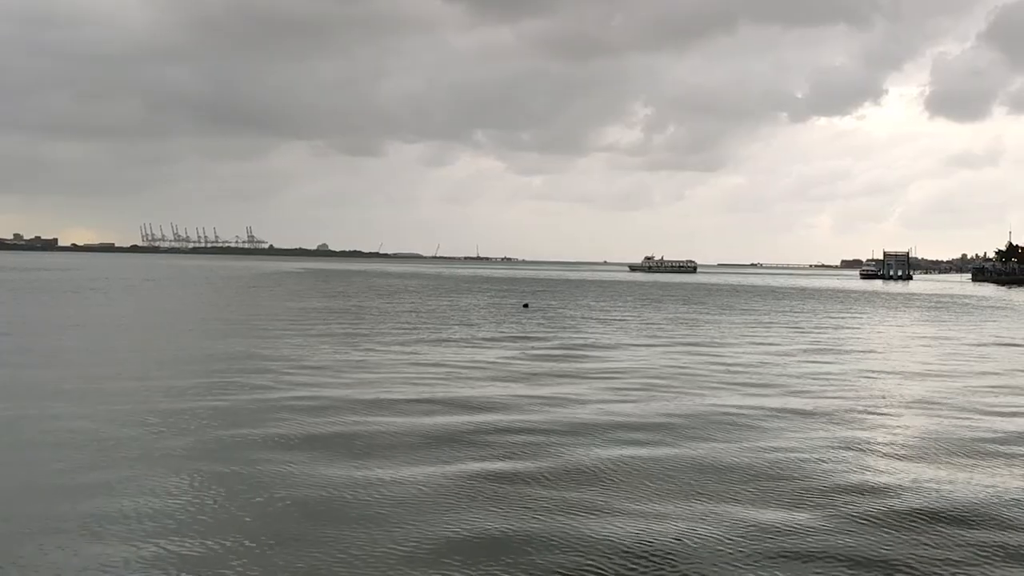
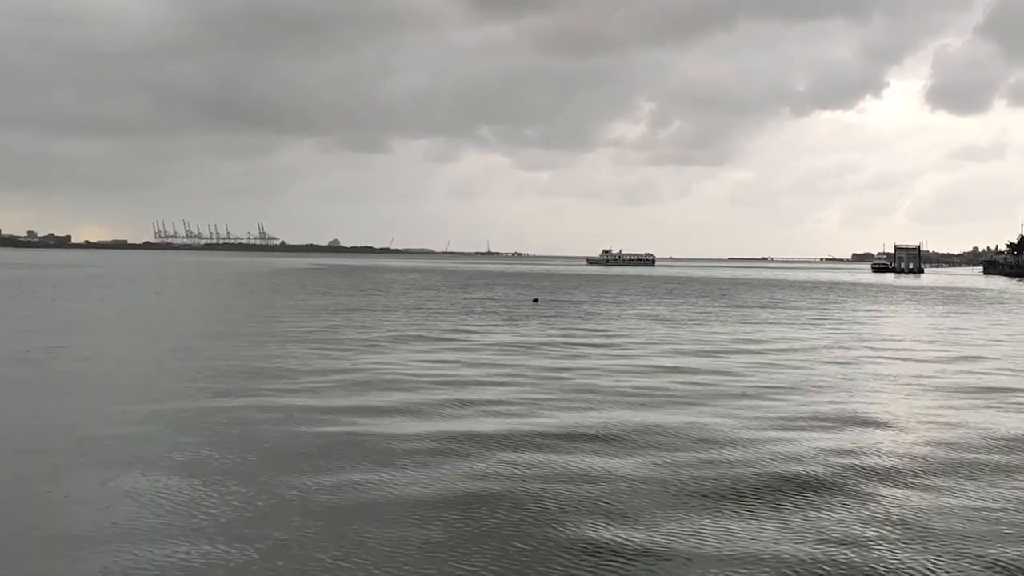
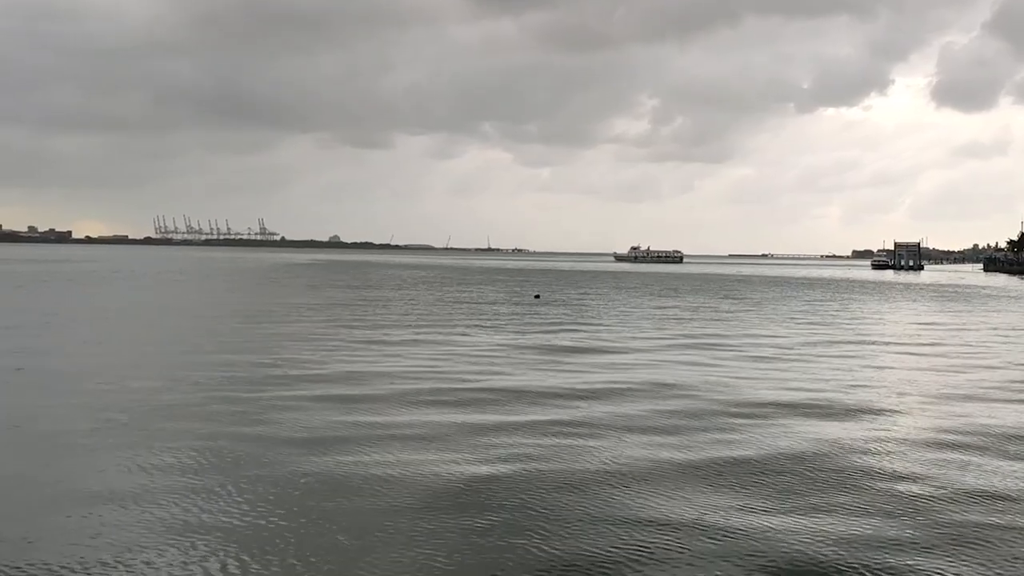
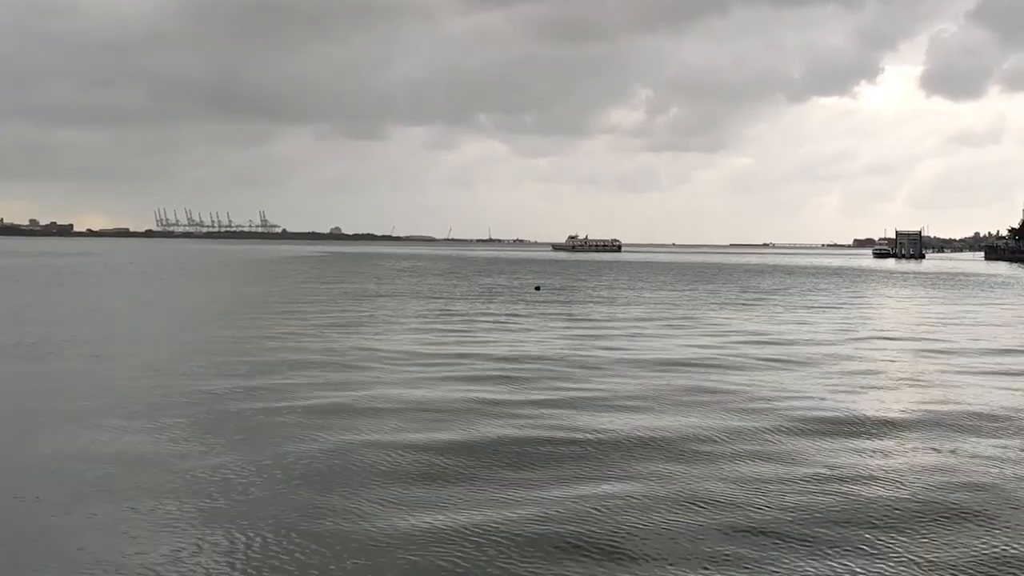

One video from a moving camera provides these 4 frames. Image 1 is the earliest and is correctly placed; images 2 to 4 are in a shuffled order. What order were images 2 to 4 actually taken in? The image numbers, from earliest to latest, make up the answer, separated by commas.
3, 2, 4
